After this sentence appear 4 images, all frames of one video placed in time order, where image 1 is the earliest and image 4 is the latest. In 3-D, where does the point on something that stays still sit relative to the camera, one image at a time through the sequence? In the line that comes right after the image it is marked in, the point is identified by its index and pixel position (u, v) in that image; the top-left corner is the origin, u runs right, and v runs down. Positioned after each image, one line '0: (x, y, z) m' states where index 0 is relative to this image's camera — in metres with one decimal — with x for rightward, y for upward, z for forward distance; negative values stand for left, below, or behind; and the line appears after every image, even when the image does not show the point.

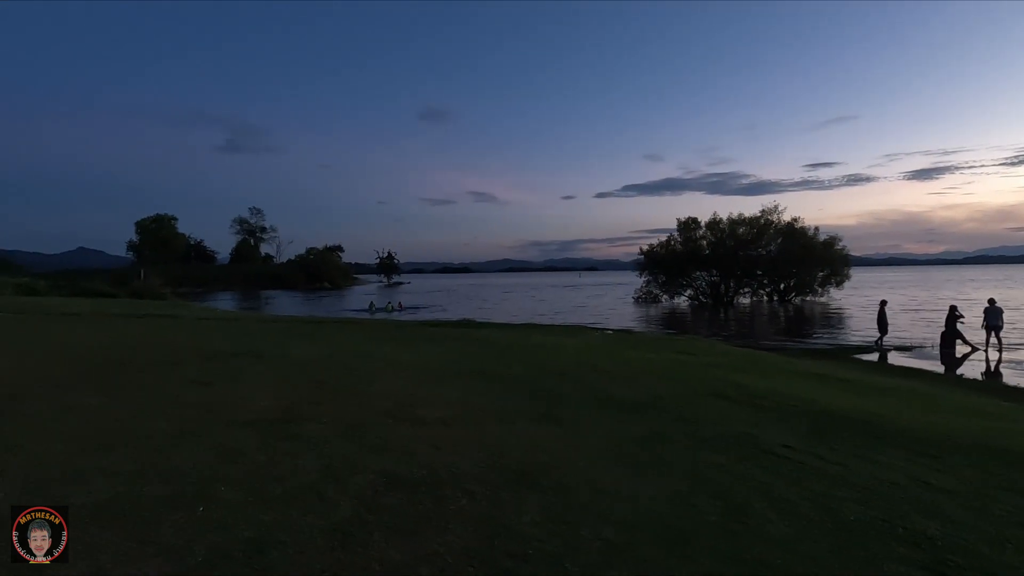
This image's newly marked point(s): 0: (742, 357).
0: (+6.2, -1.9, +14.4) m
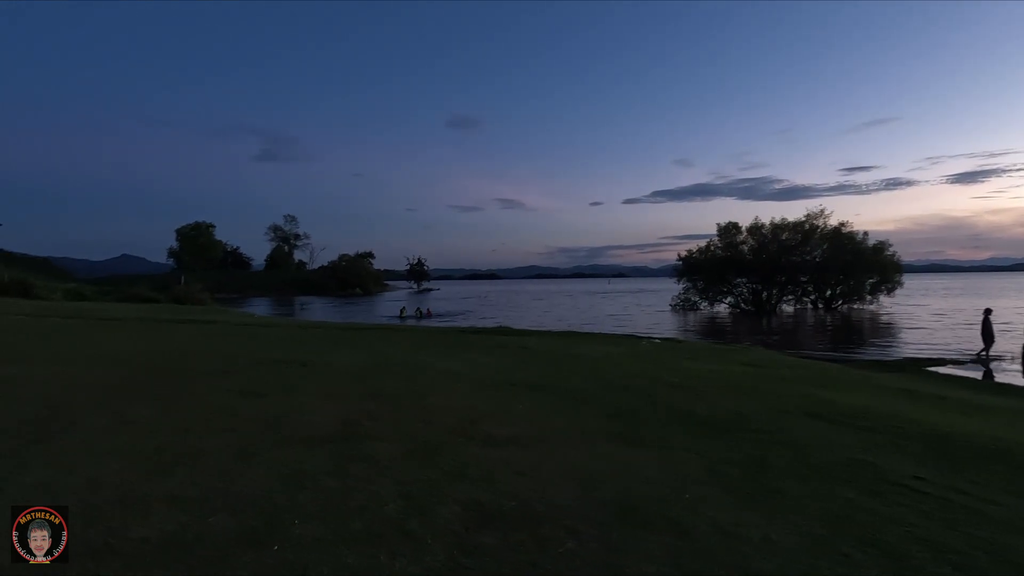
0: (+7.5, -2.0, +13.4) m
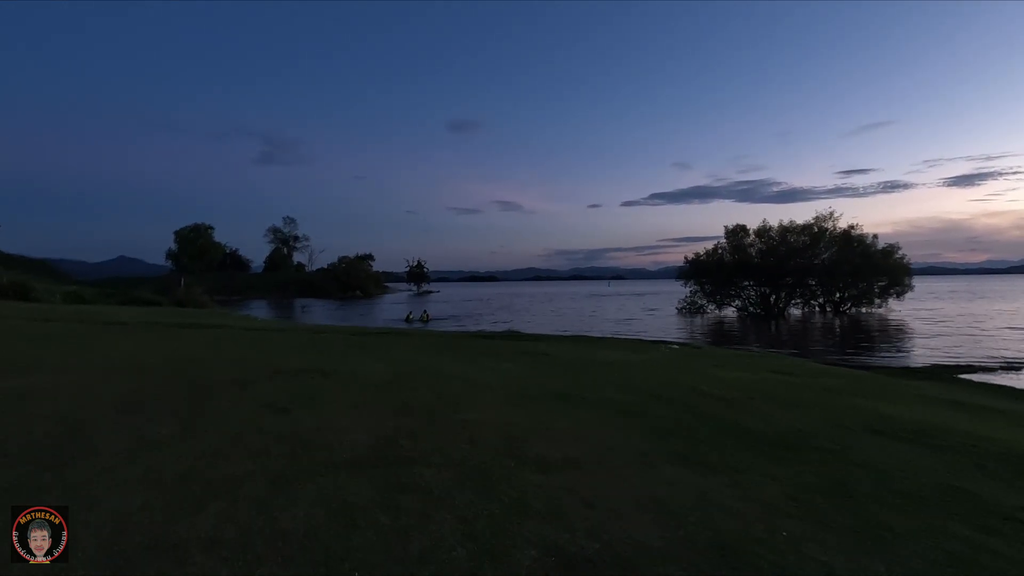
0: (+8.1, -2.2, +12.9) m
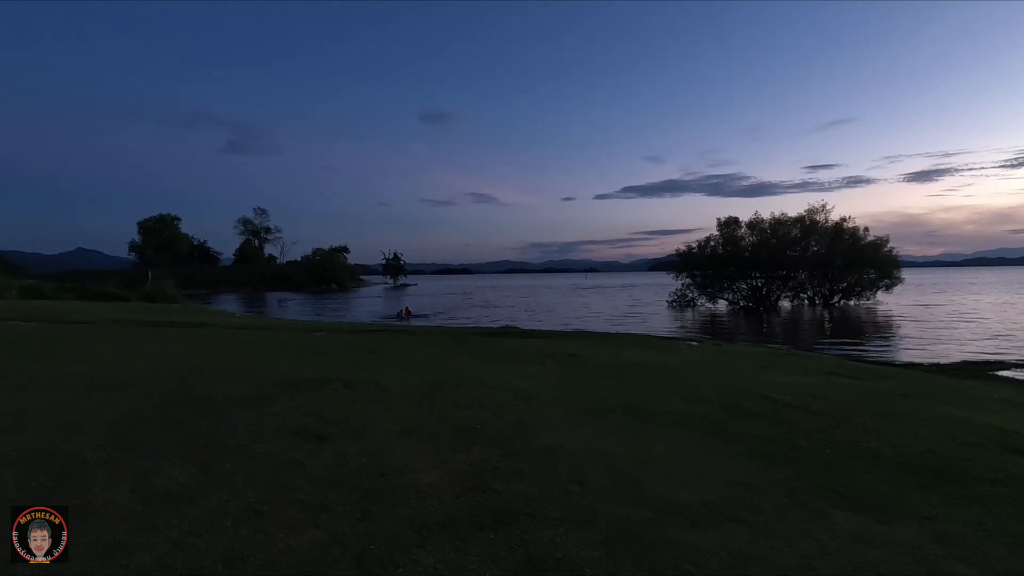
0: (+8.8, -2.1, +12.0) m
